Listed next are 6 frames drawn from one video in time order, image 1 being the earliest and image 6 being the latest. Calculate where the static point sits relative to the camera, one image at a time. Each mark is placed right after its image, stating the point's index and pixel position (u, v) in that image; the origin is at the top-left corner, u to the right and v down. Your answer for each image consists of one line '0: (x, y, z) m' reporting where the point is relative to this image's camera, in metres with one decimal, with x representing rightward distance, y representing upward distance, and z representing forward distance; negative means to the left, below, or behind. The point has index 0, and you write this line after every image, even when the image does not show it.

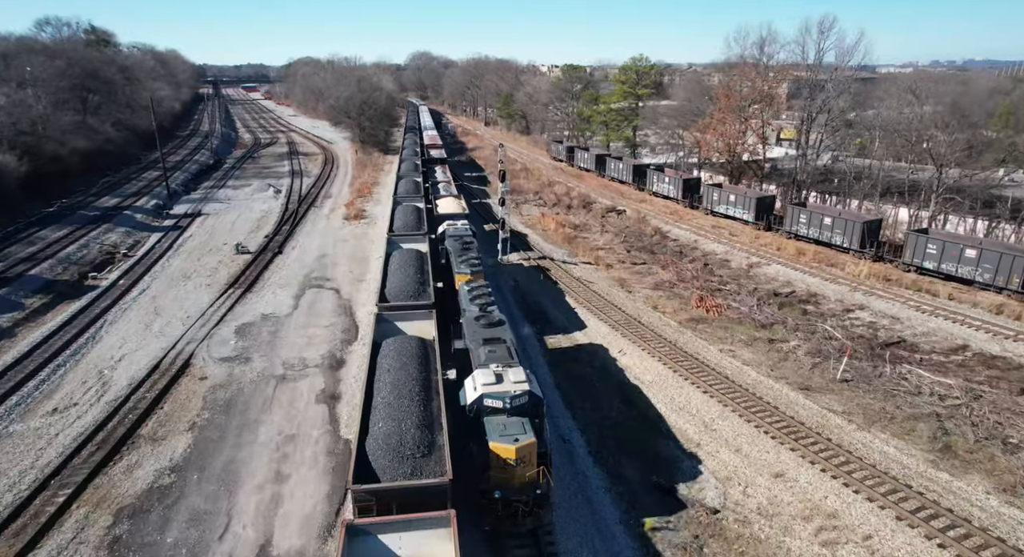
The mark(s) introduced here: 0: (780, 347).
0: (+7.4, -1.9, +18.5) m
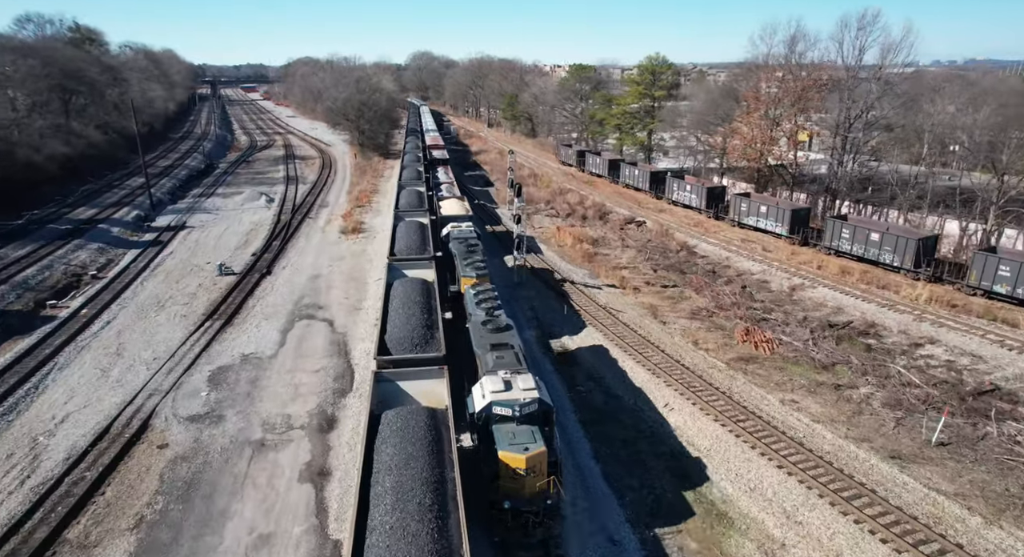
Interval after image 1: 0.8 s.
0: (+8.0, -2.7, +15.7) m
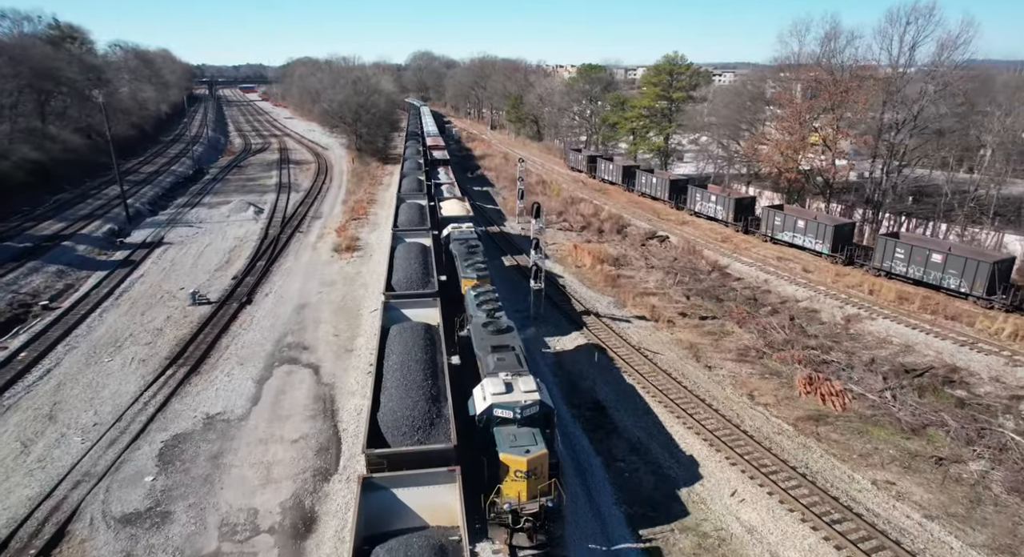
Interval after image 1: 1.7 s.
0: (+8.4, -3.7, +12.6) m
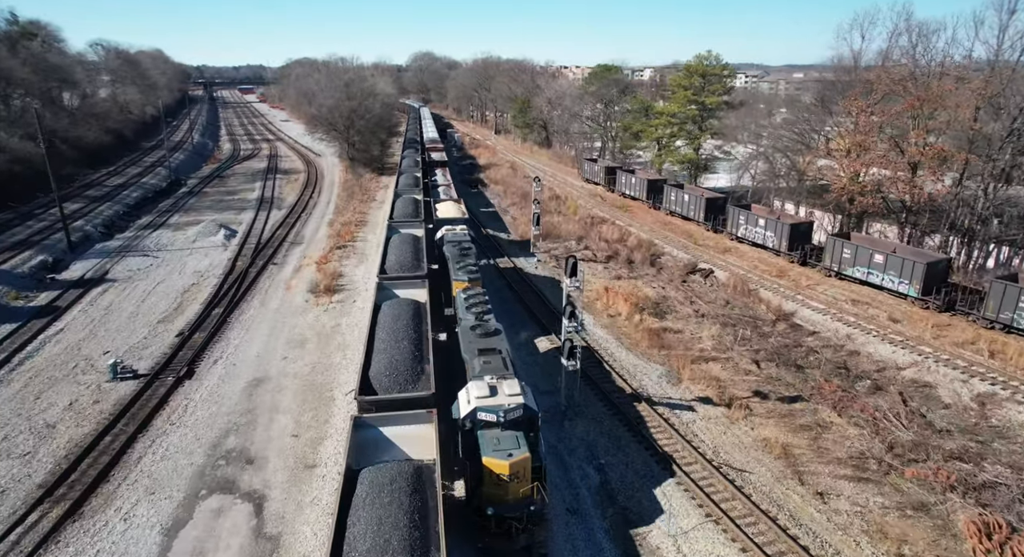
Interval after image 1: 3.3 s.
0: (+8.9, -5.3, +7.3) m
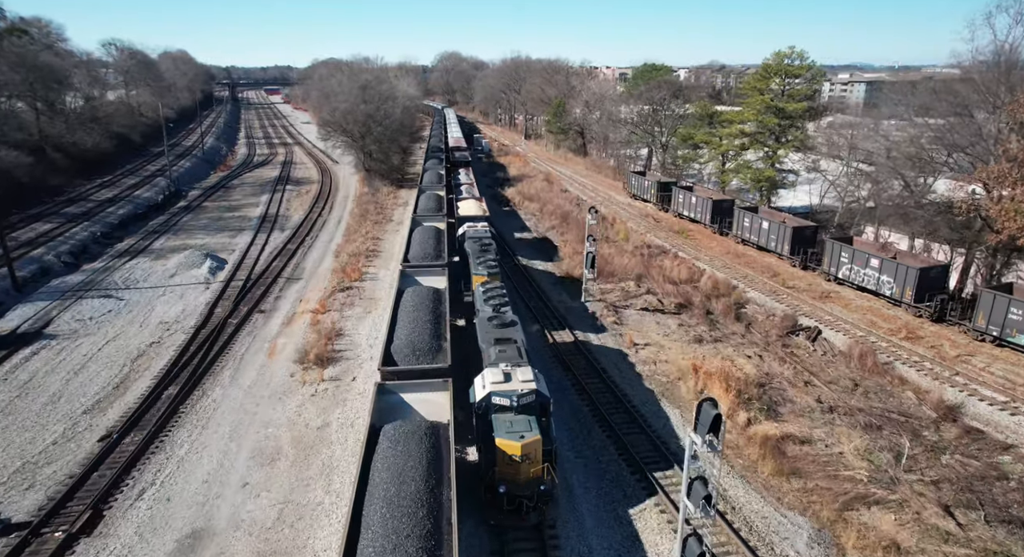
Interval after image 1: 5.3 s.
0: (+9.7, -7.2, +1.1) m
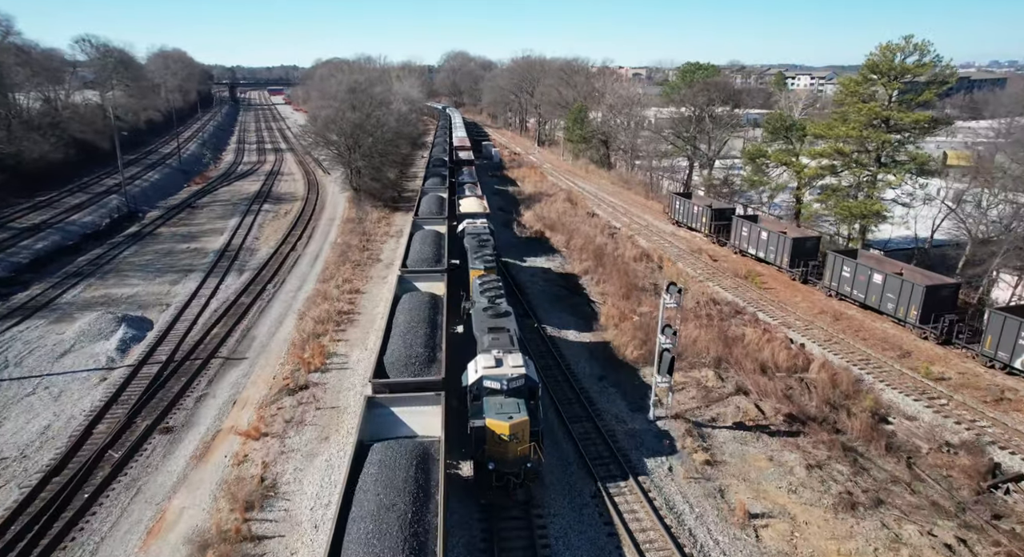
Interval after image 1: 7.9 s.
0: (+10.2, -9.6, -6.6) m
